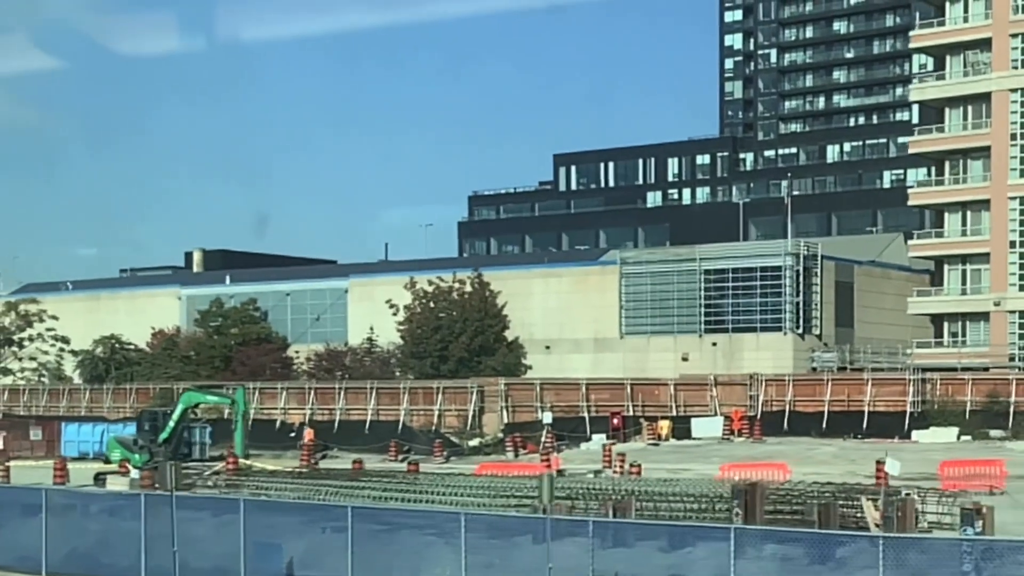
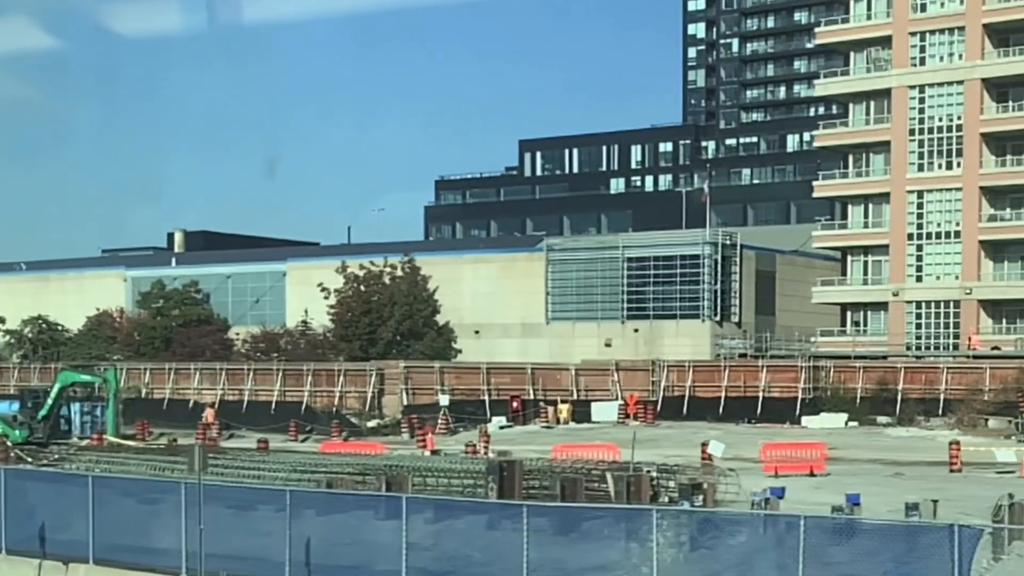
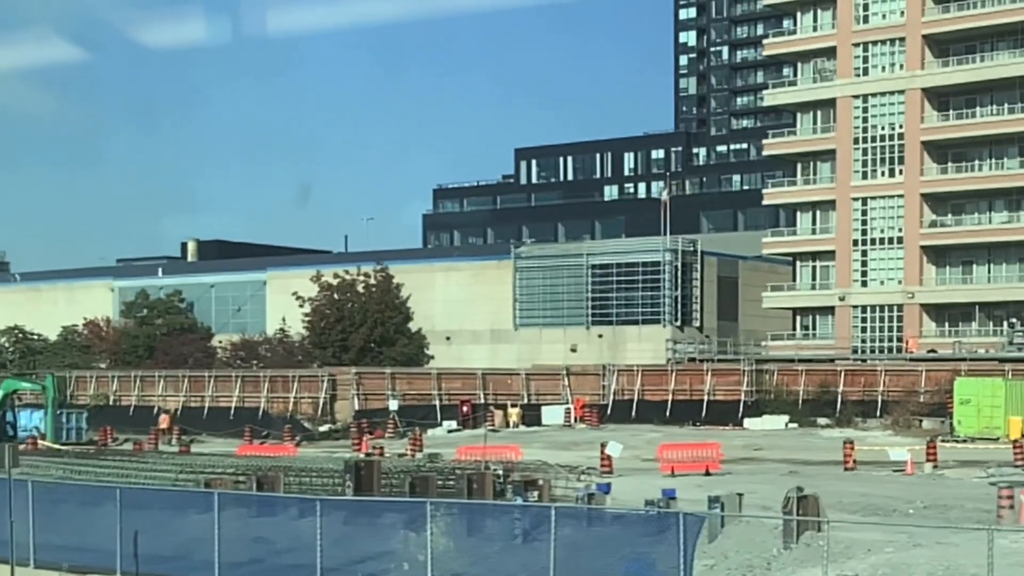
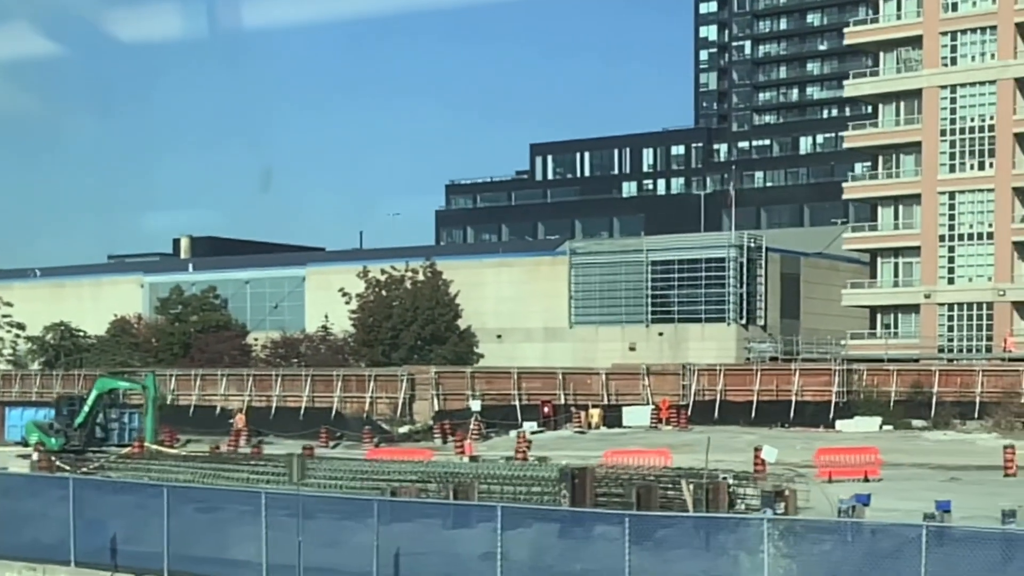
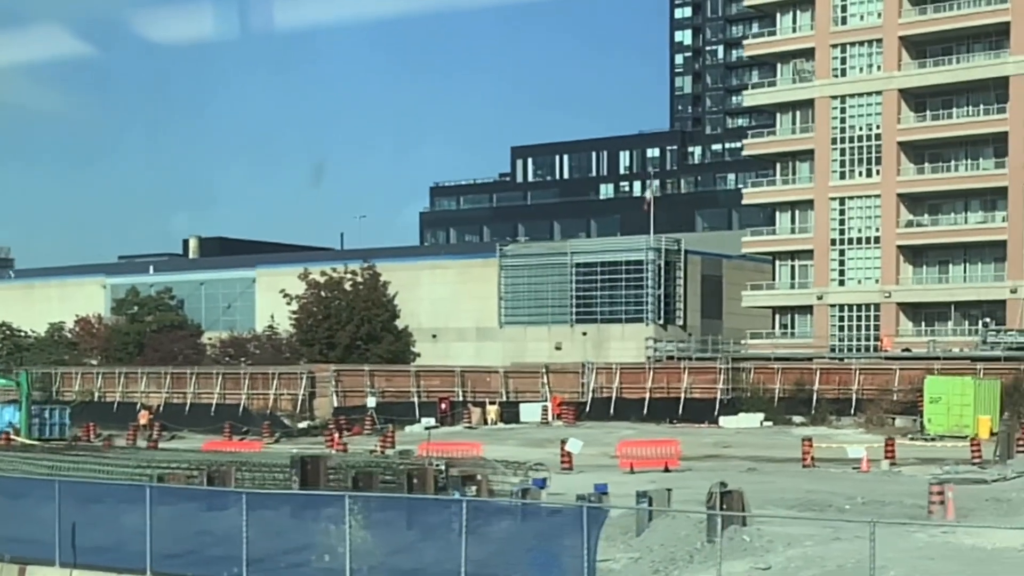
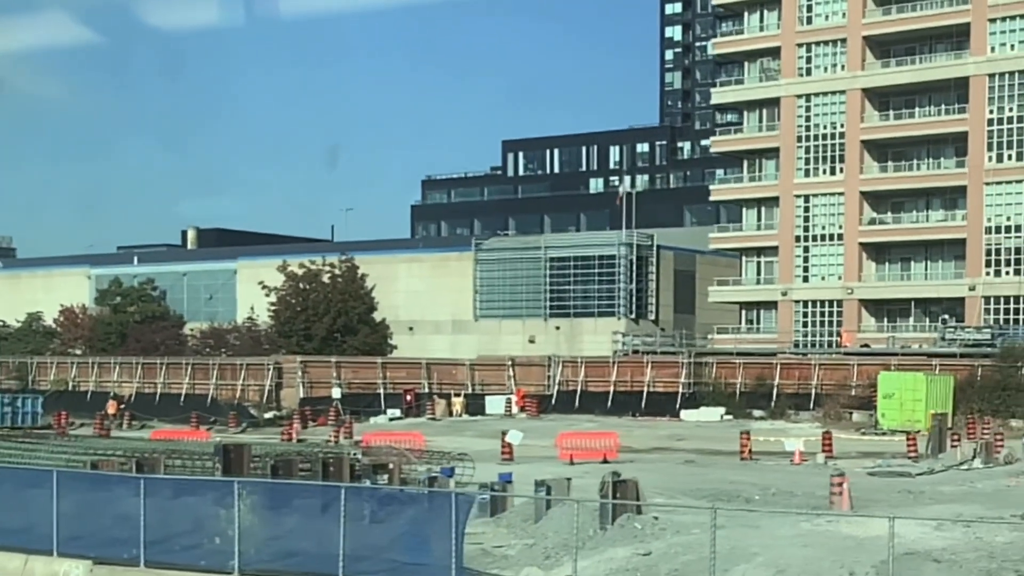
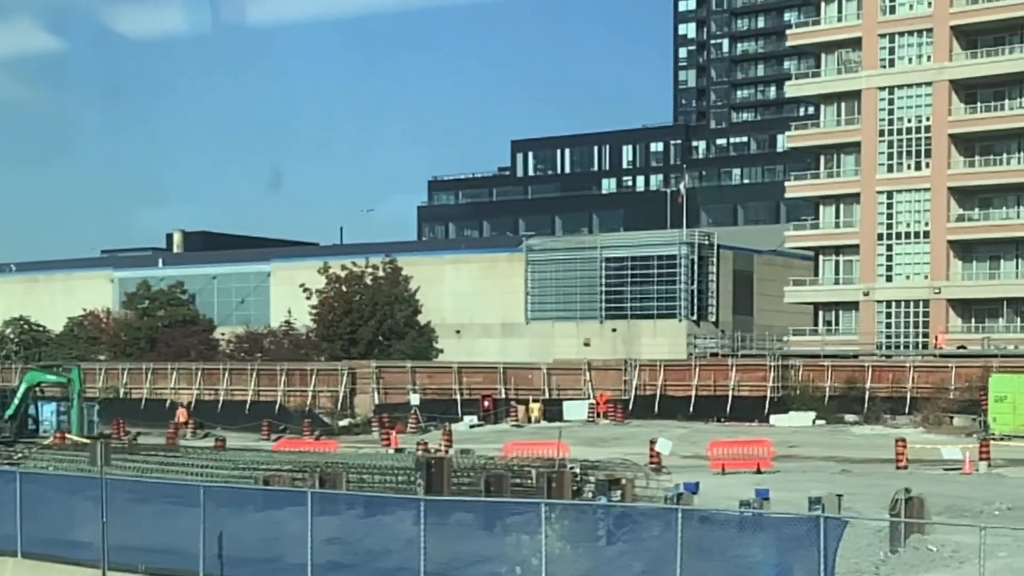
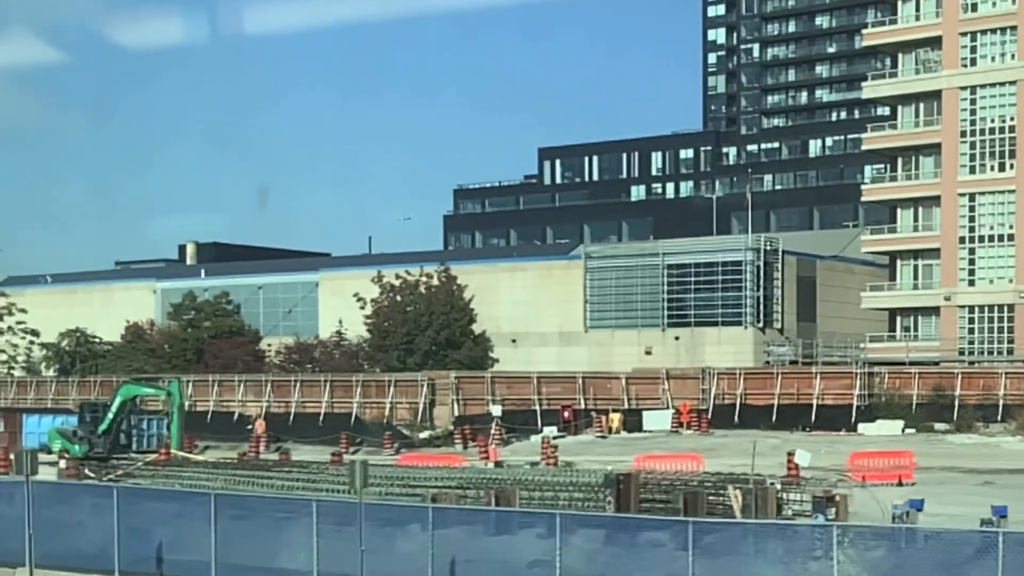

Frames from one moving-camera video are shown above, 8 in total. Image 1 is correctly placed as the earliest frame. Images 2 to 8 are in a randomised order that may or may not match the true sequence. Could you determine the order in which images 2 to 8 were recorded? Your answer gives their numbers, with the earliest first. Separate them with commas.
8, 4, 2, 7, 3, 5, 6
